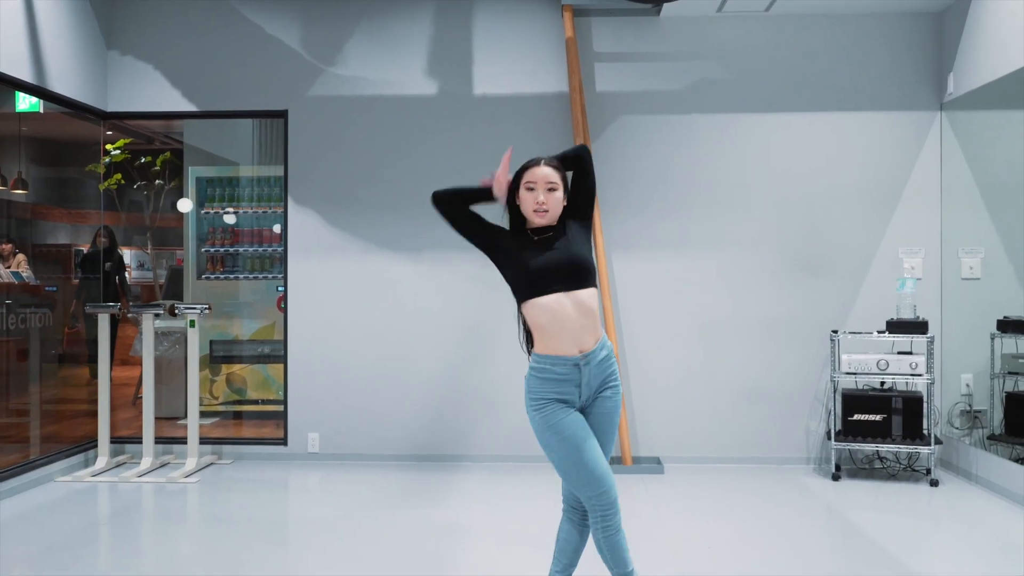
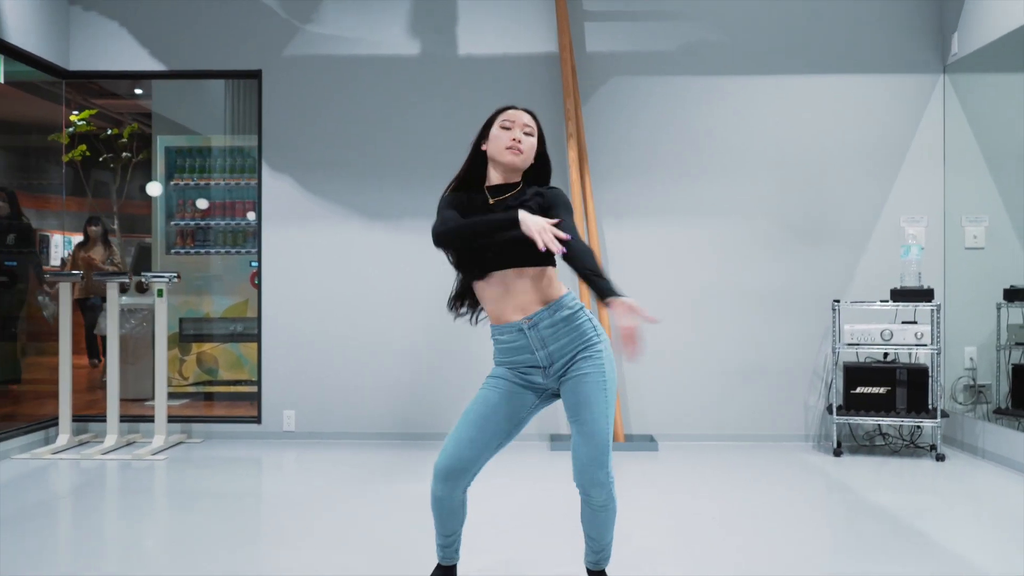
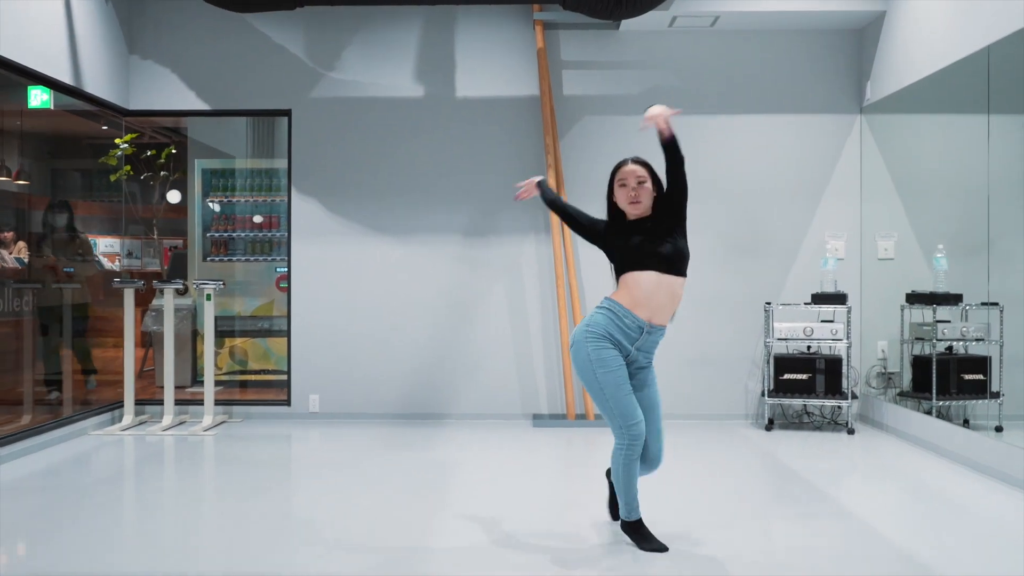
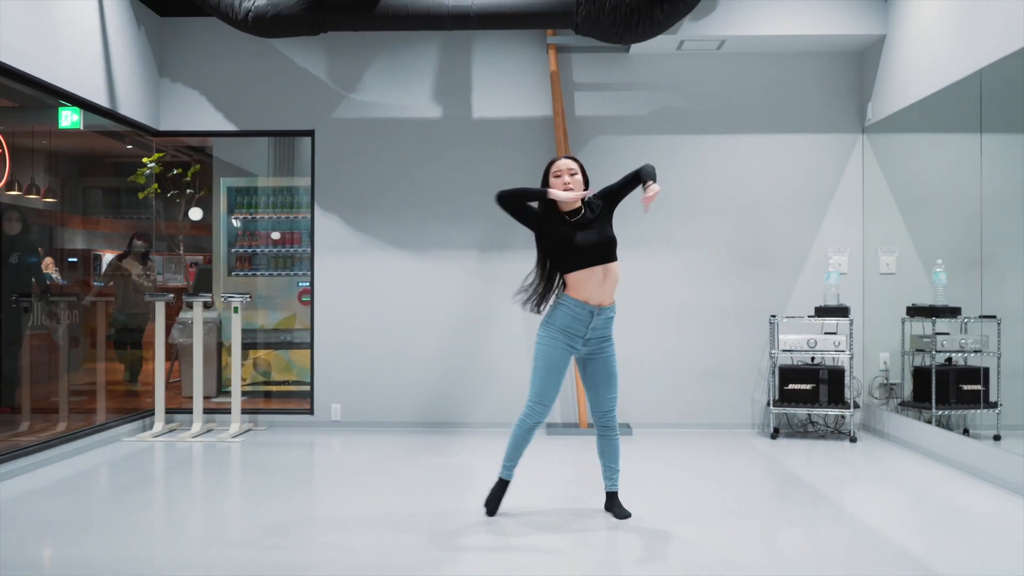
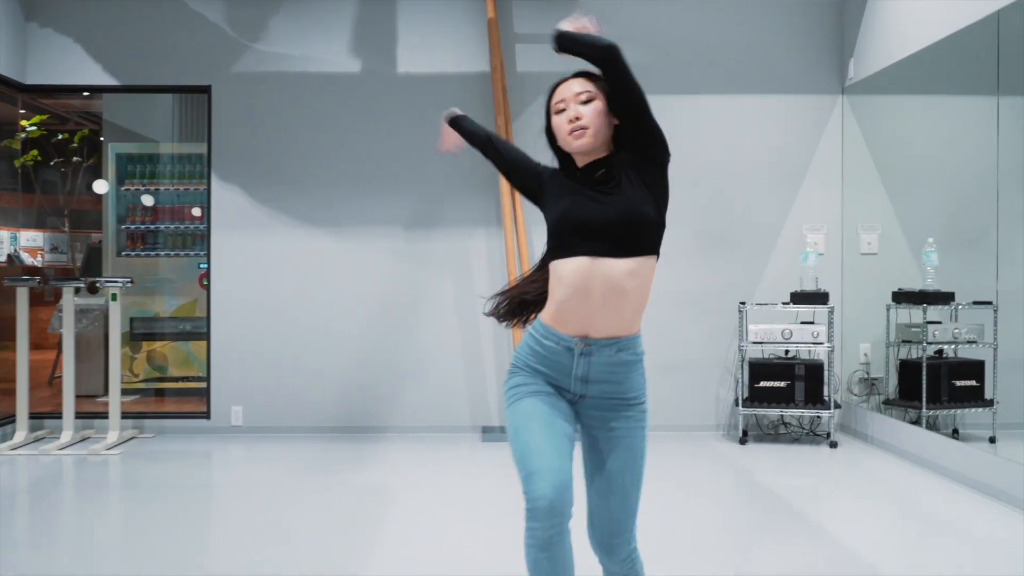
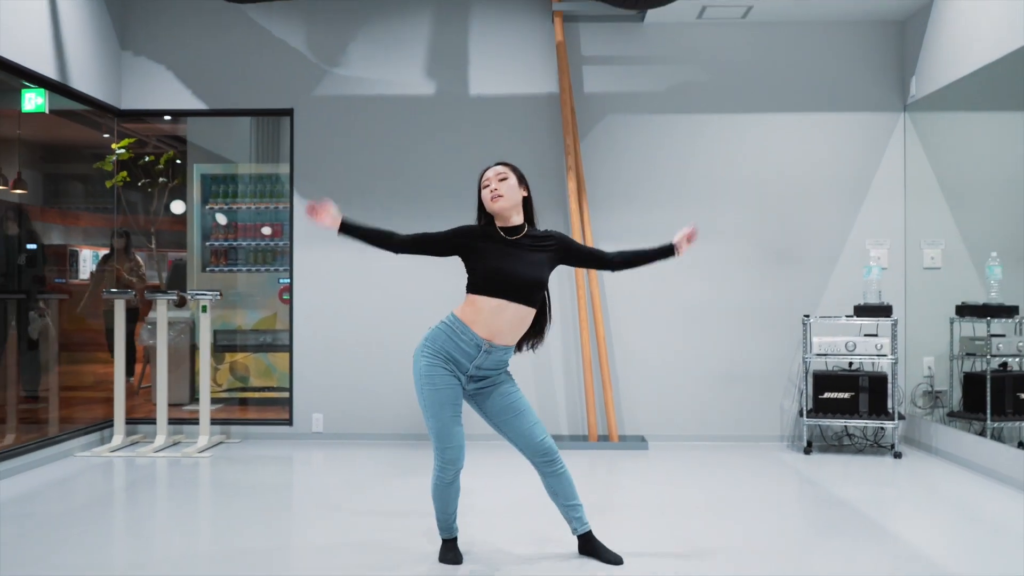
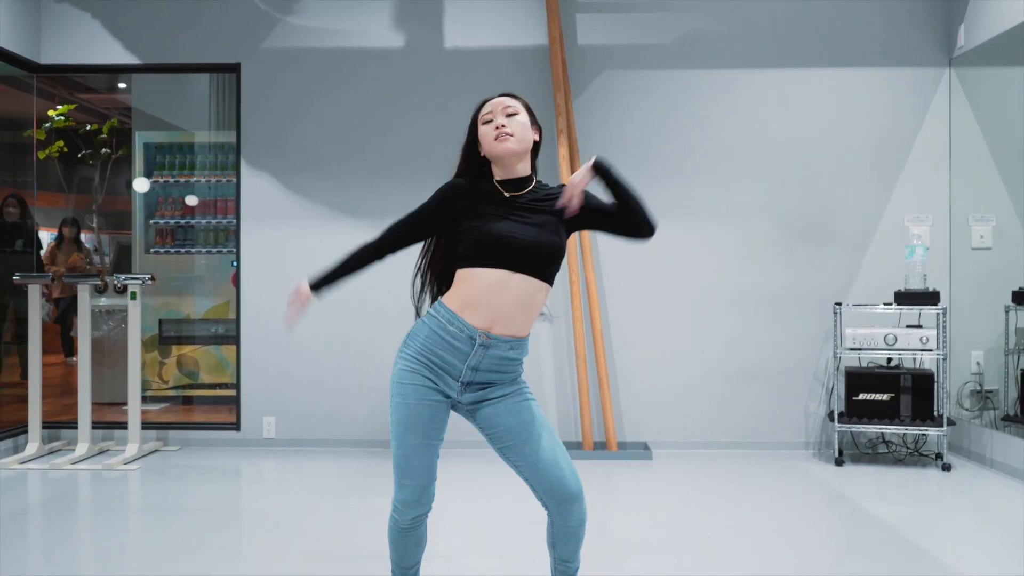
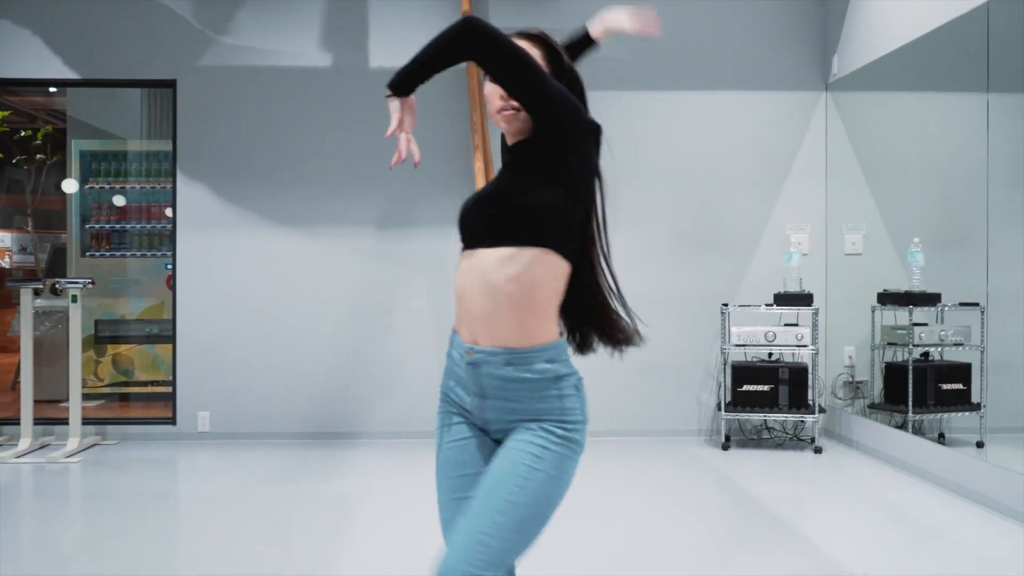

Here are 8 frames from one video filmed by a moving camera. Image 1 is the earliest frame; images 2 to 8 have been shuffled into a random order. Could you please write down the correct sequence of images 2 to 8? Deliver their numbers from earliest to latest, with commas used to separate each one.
7, 2, 6, 4, 3, 5, 8
